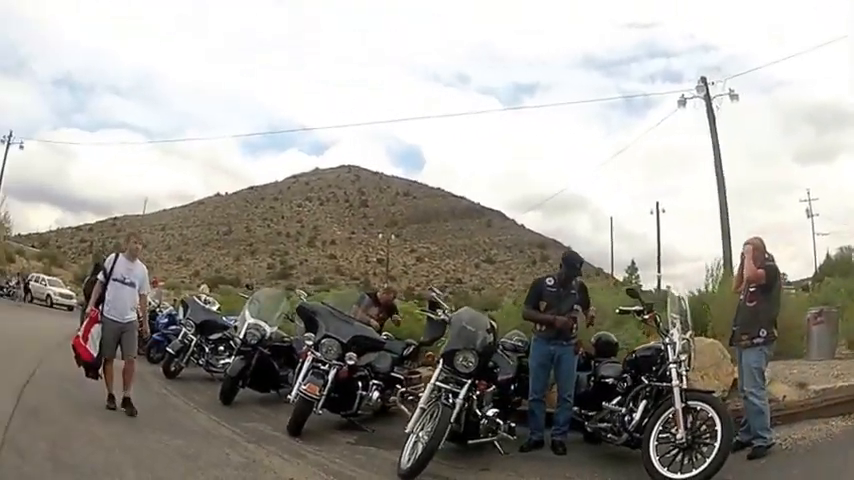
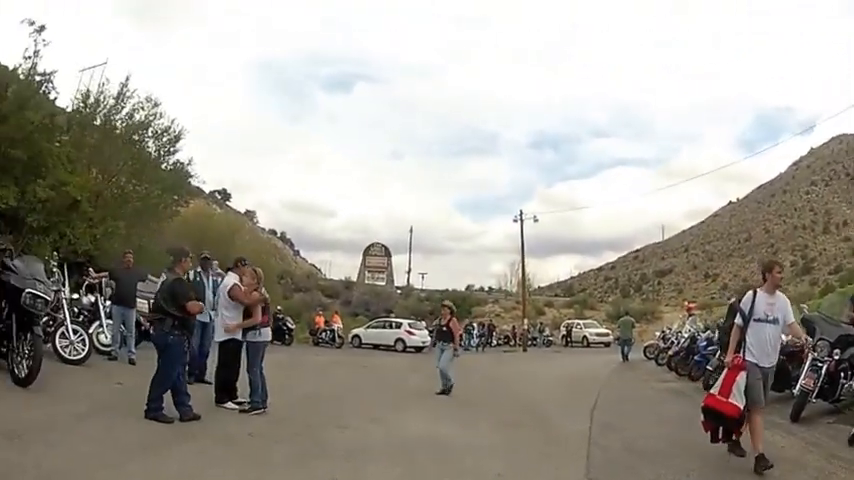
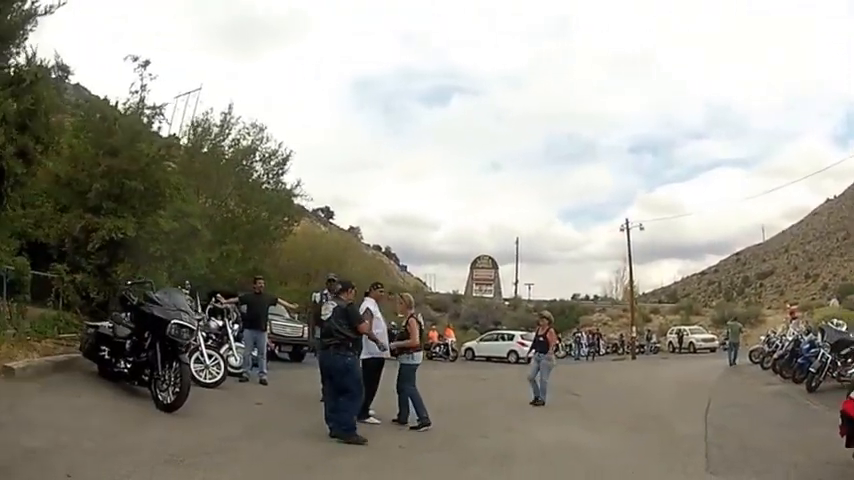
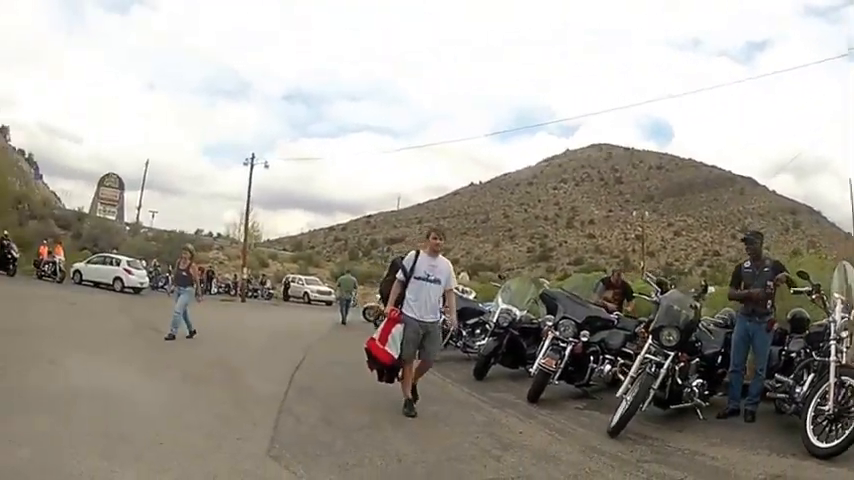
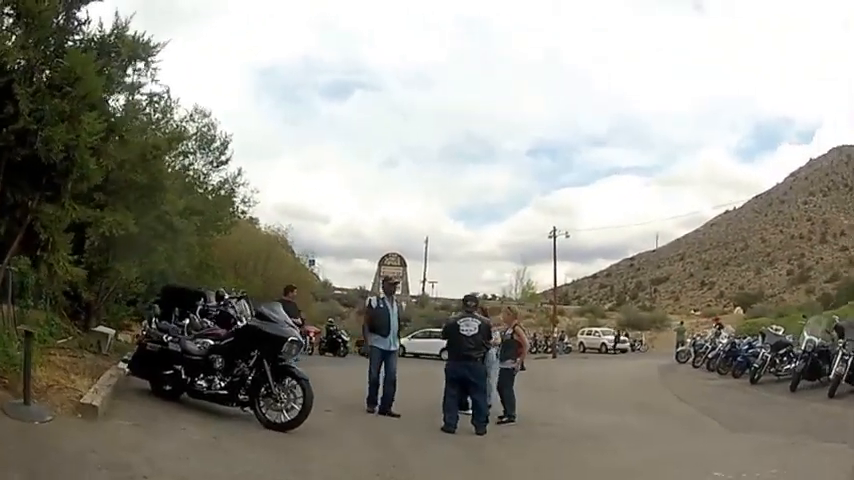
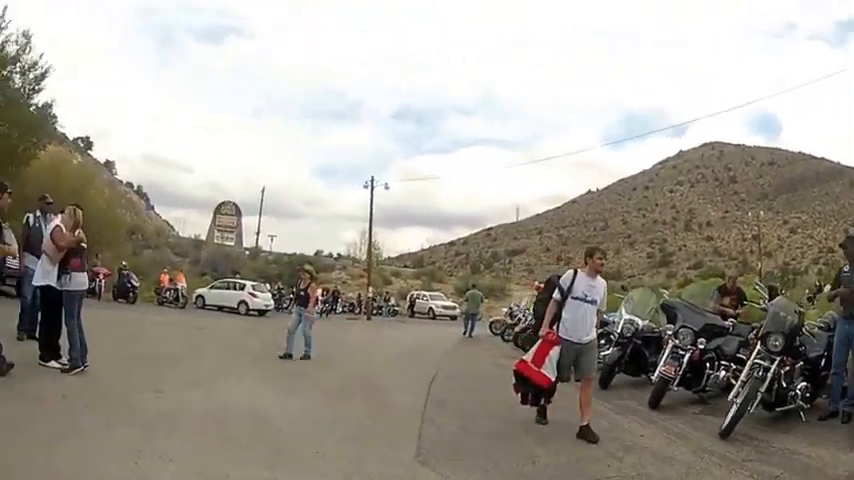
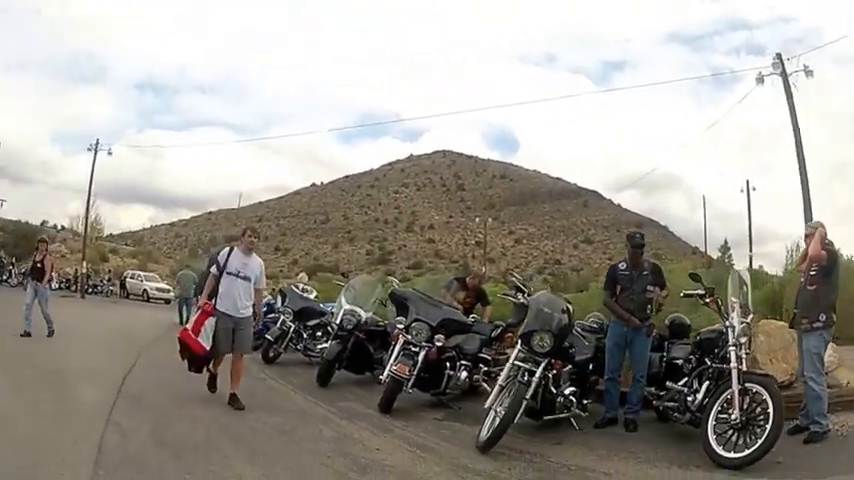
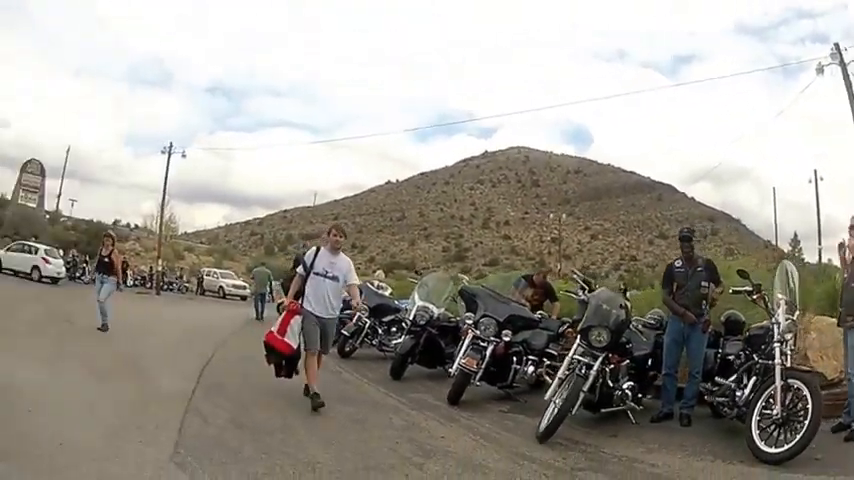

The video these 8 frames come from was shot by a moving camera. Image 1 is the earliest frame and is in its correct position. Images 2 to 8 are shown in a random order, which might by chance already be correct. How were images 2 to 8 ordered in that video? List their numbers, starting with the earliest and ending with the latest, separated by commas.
7, 8, 4, 6, 2, 3, 5
